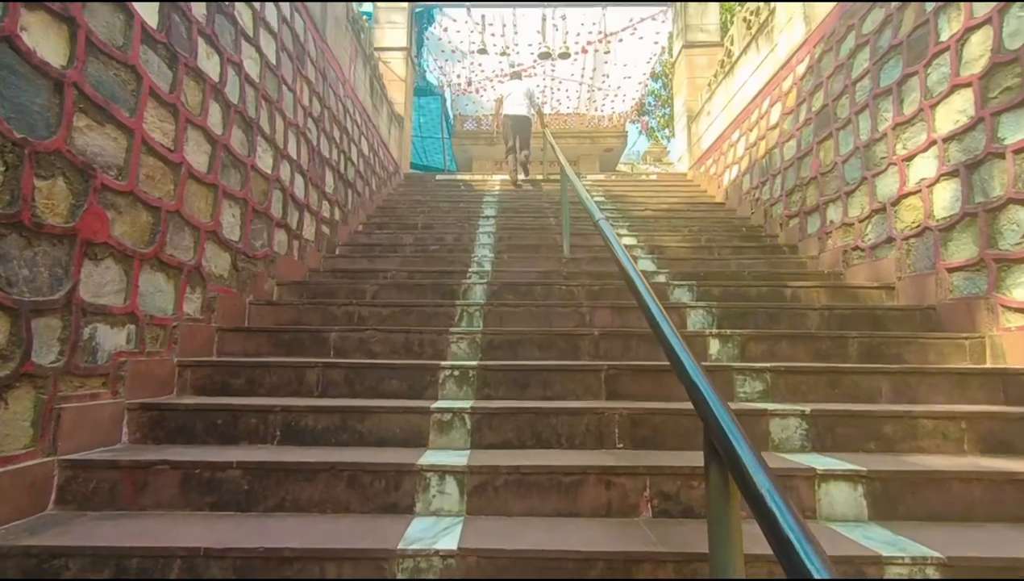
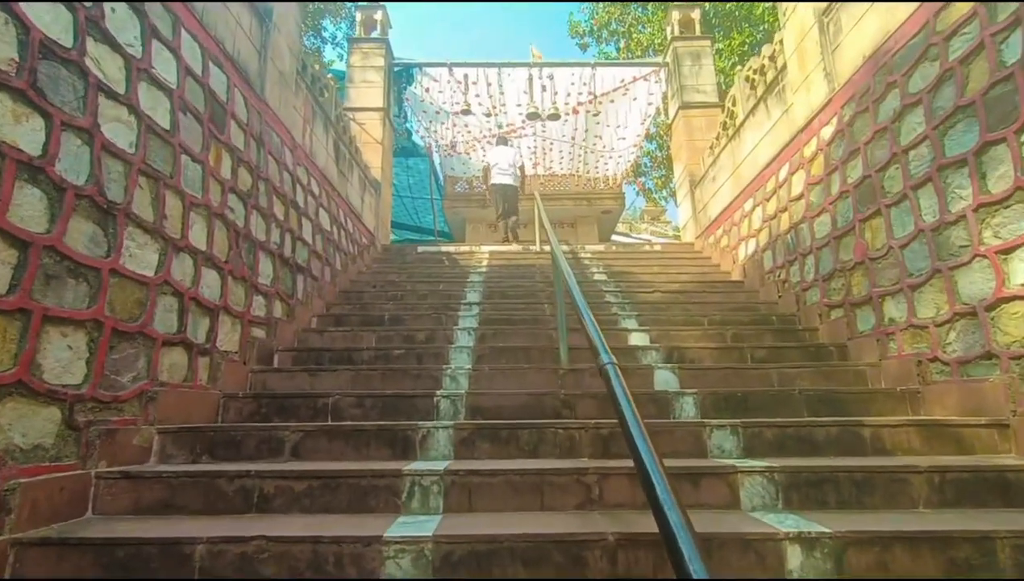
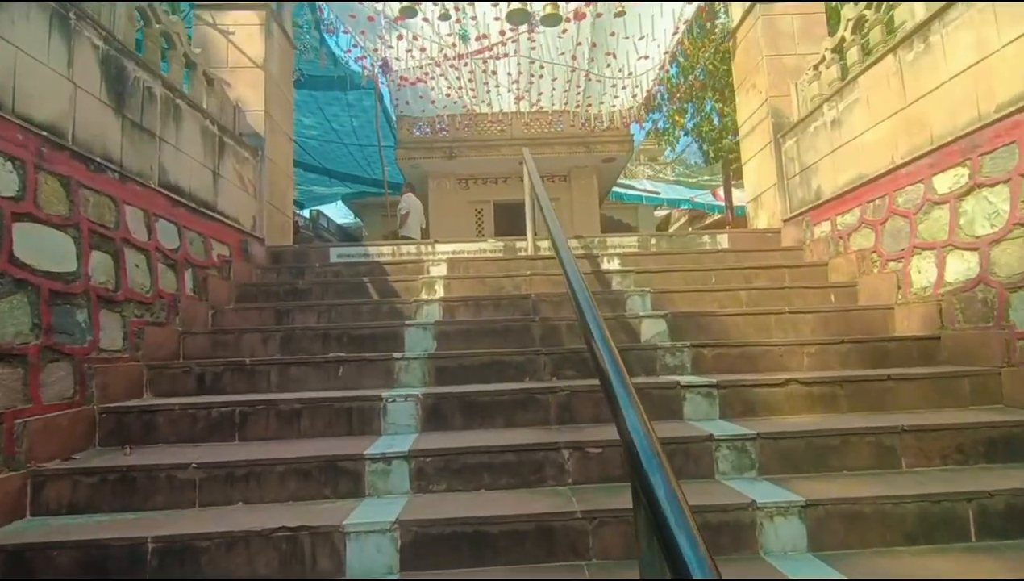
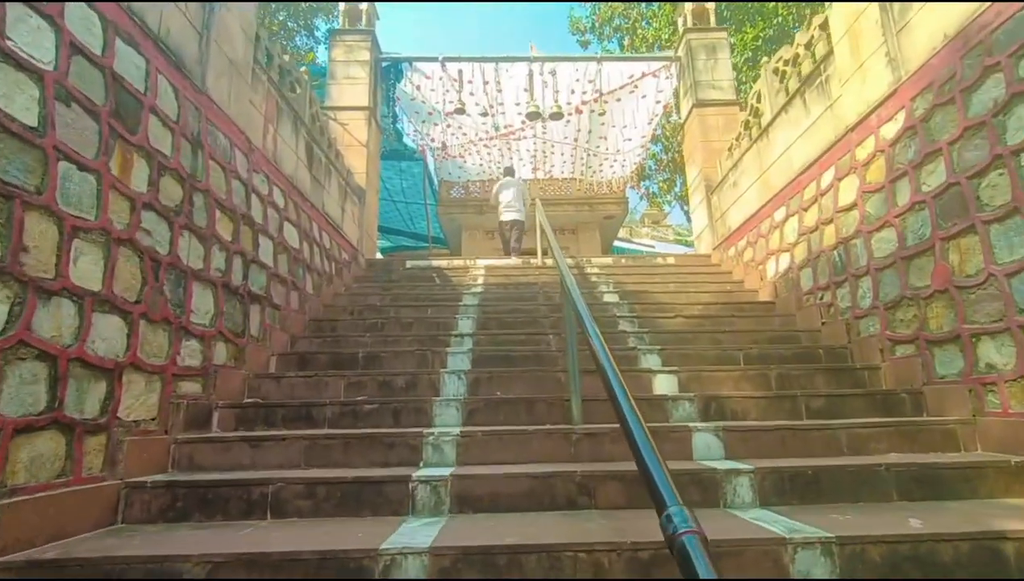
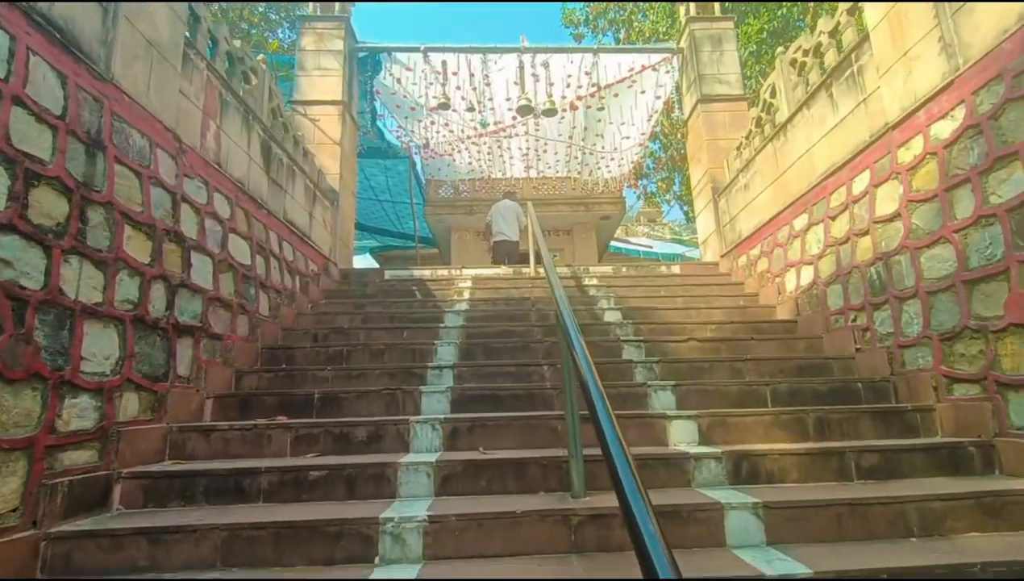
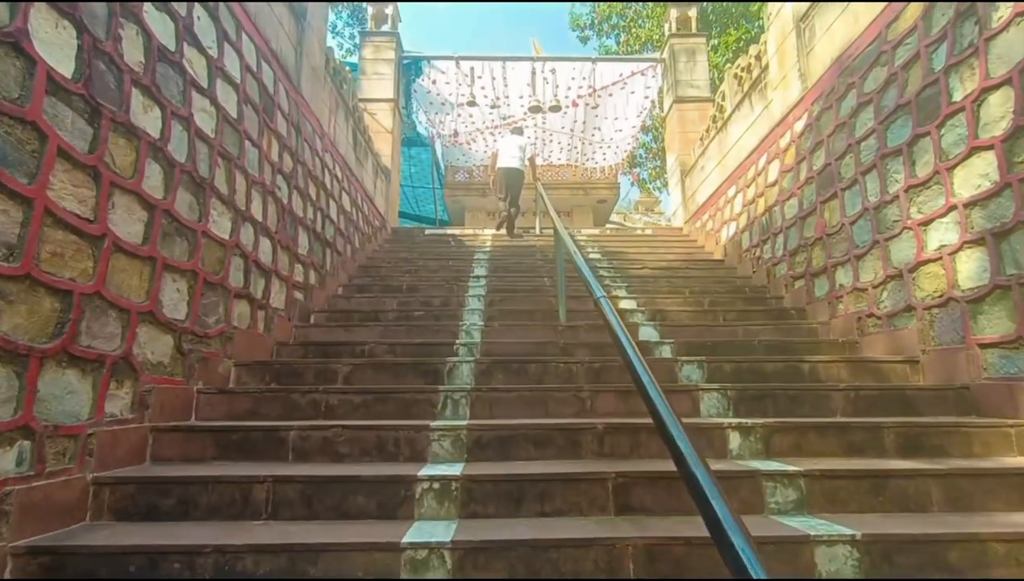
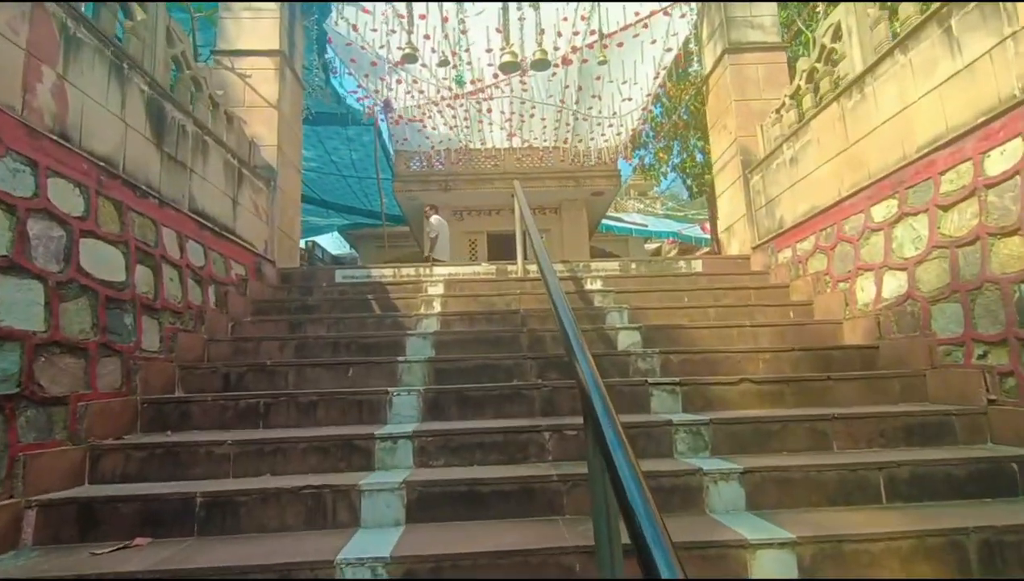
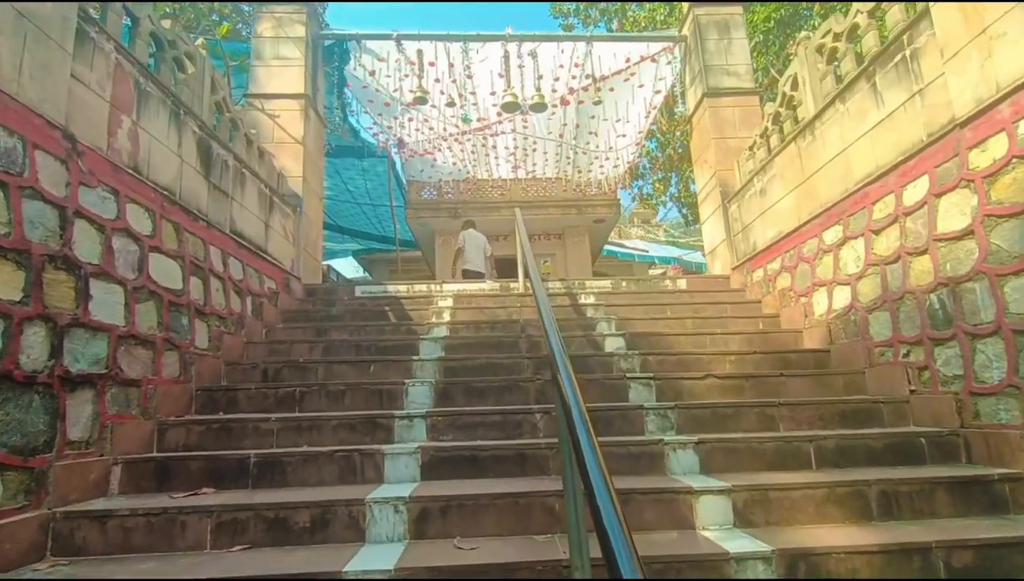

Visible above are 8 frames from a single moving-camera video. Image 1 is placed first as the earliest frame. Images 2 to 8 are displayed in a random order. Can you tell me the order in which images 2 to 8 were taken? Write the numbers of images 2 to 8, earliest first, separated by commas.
6, 2, 4, 5, 8, 7, 3
